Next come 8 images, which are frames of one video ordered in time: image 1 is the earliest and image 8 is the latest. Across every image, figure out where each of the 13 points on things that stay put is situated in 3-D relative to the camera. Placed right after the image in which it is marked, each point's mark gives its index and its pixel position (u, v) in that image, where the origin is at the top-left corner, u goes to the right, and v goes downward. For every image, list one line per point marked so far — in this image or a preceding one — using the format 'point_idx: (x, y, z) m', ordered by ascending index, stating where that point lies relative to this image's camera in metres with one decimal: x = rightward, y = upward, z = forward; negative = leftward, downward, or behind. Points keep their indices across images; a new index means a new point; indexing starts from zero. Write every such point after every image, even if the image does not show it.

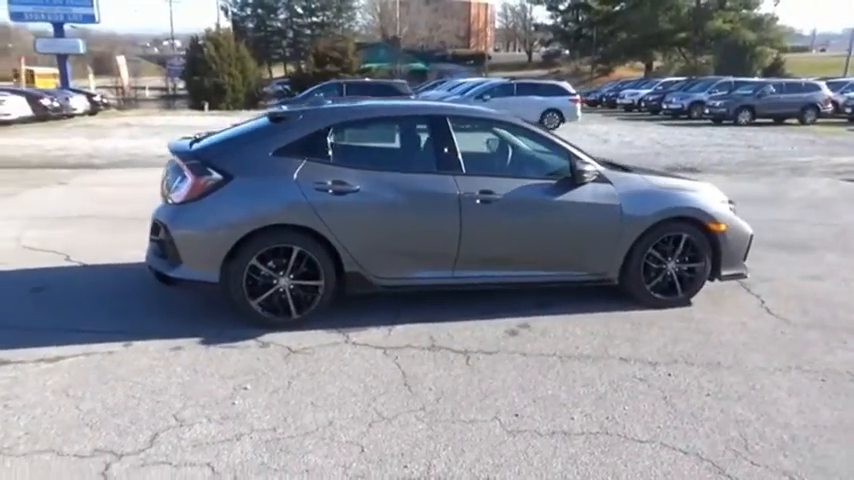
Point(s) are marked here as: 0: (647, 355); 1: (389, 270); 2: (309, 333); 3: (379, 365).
0: (+1.4, -0.8, +4.2) m
1: (-0.3, -0.2, +4.6) m
2: (-0.8, -0.6, +4.4) m
3: (-0.3, -0.8, +4.0) m
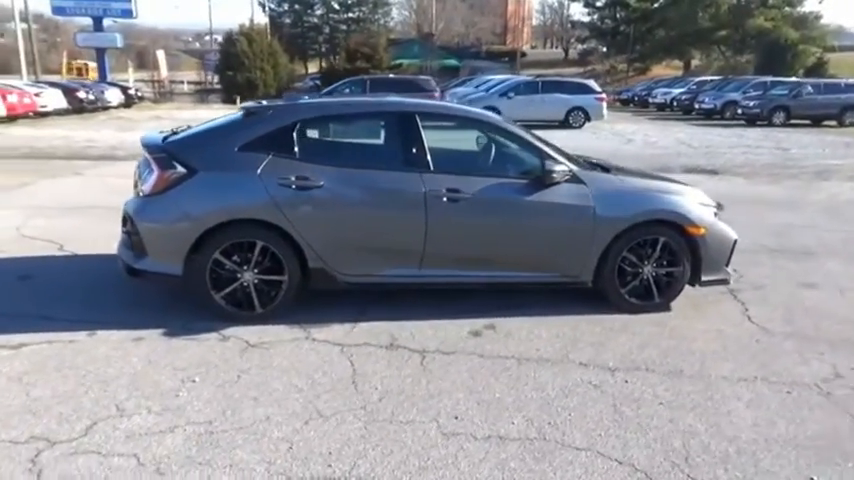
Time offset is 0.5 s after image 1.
0: (+1.2, -0.8, +4.1) m
1: (-0.5, -0.2, +4.6) m
2: (-1.1, -0.6, +4.4) m
3: (-0.6, -0.8, +4.0) m
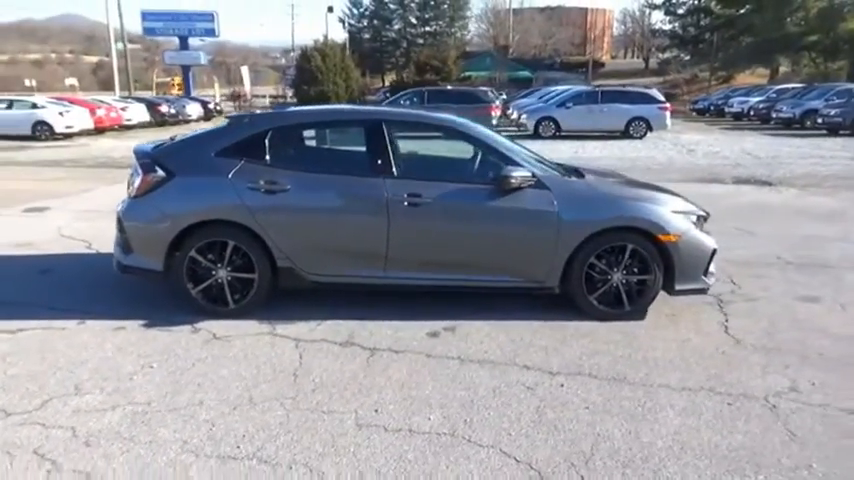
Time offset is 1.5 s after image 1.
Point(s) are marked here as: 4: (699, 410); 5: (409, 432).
0: (+0.8, -0.8, +4.1) m
1: (-0.8, -0.2, +4.8) m
2: (-1.4, -0.6, +4.7) m
3: (-0.9, -0.8, +4.2) m
4: (+1.5, -1.0, +3.6) m
5: (-0.1, -1.0, +3.3) m
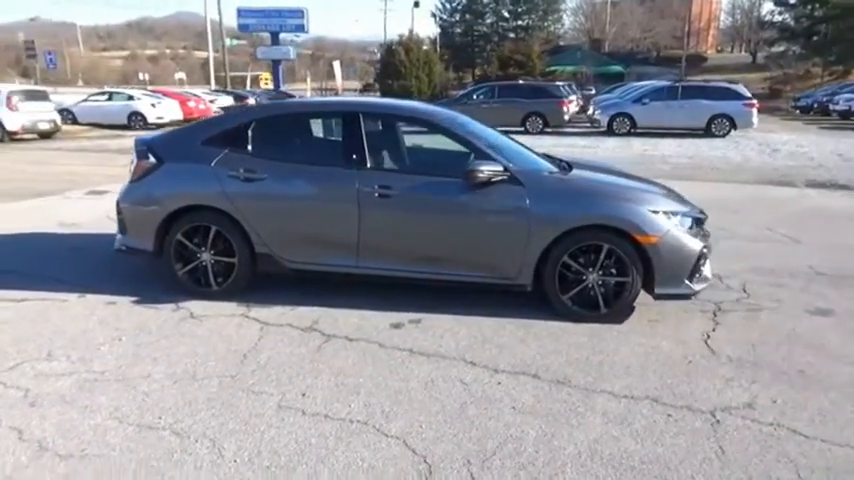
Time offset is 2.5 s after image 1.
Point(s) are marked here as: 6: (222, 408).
0: (+0.5, -0.8, +4.0) m
1: (-1.0, -0.1, +4.9) m
2: (-1.6, -0.5, +4.9) m
3: (-1.3, -0.7, +4.4) m
4: (+1.1, -1.0, +3.4) m
5: (-0.5, -0.9, +3.4) m
6: (-1.1, -0.9, +3.5) m
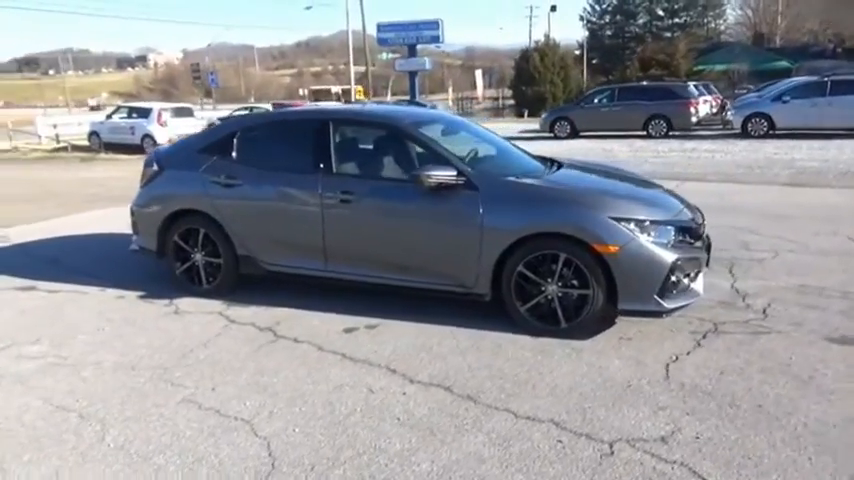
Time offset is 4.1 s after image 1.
0: (0.0, -0.8, +3.9) m
1: (-1.3, -0.1, +5.1) m
2: (-1.8, -0.5, +5.3) m
3: (-1.6, -0.7, +4.7) m
4: (+0.4, -1.0, +3.2) m
5: (-1.2, -1.0, +3.5) m
6: (-1.7, -0.9, +3.7) m
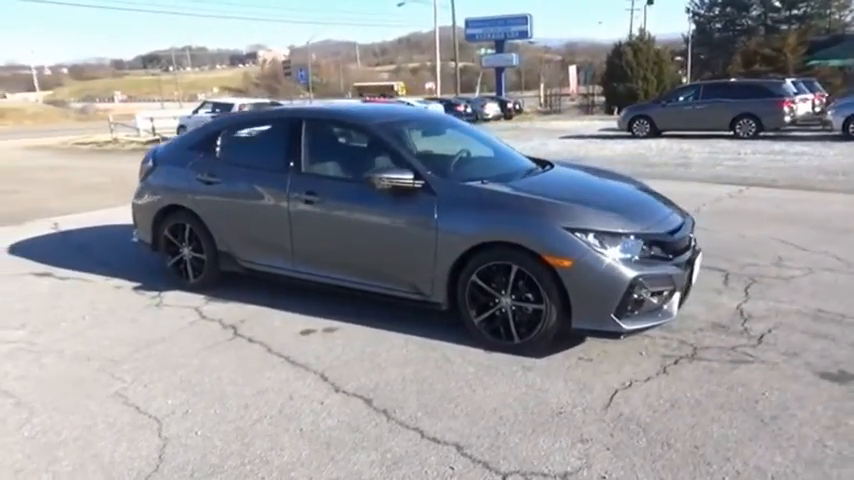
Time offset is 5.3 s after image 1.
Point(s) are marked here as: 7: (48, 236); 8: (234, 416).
0: (-0.5, -0.8, +3.8) m
1: (-1.5, -0.1, +5.2) m
2: (-2.0, -0.5, +5.4) m
3: (-1.9, -0.6, +4.8) m
4: (-0.1, -1.0, +3.0) m
5: (-1.6, -0.9, +3.6) m
6: (-2.1, -0.9, +3.9) m
7: (-4.6, 0.0, +7.8) m
8: (-1.0, -1.0, +3.5) m
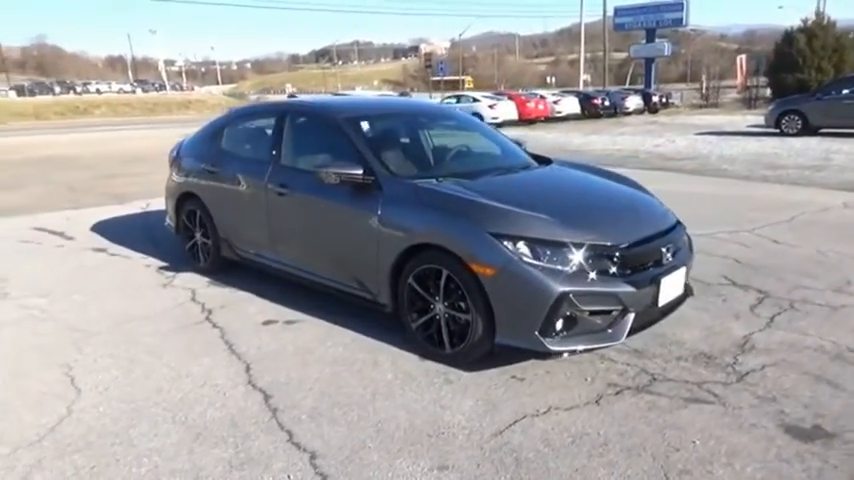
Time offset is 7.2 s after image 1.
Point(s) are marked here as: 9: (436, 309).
0: (-1.0, -0.8, +3.8) m
1: (-1.6, 0.0, +5.3) m
2: (-2.1, -0.3, +5.7) m
3: (-2.1, -0.5, +5.1) m
4: (-0.8, -1.0, +2.9) m
5: (-2.2, -0.8, +3.9) m
6: (-2.6, -0.8, +4.2) m
7: (-4.0, +0.3, +8.7) m
8: (-1.6, -0.9, +3.6) m
9: (+0.1, -0.4, +3.9) m
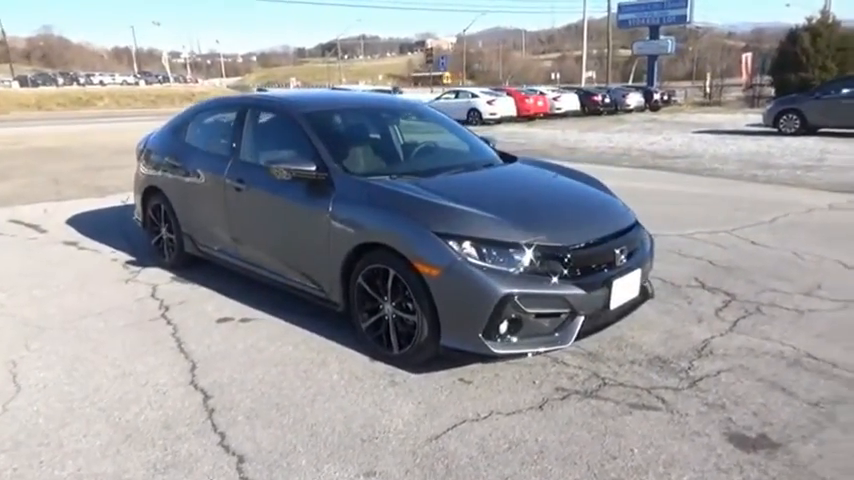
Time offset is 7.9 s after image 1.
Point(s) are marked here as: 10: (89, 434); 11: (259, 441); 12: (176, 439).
0: (-1.3, -0.8, +3.7) m
1: (-1.9, 0.0, +5.3) m
2: (-2.4, -0.3, +5.6) m
3: (-2.4, -0.5, +5.0) m
4: (-1.1, -1.0, +2.9) m
5: (-2.5, -0.8, +3.8) m
6: (-2.9, -0.7, +4.2) m
7: (-4.3, +0.4, +8.6) m
8: (-1.9, -0.9, +3.5) m
9: (-0.2, -0.4, +3.8) m
10: (-1.6, -1.0, +3.2) m
11: (-0.8, -1.0, +3.1) m
12: (-1.2, -1.0, +3.1) m
